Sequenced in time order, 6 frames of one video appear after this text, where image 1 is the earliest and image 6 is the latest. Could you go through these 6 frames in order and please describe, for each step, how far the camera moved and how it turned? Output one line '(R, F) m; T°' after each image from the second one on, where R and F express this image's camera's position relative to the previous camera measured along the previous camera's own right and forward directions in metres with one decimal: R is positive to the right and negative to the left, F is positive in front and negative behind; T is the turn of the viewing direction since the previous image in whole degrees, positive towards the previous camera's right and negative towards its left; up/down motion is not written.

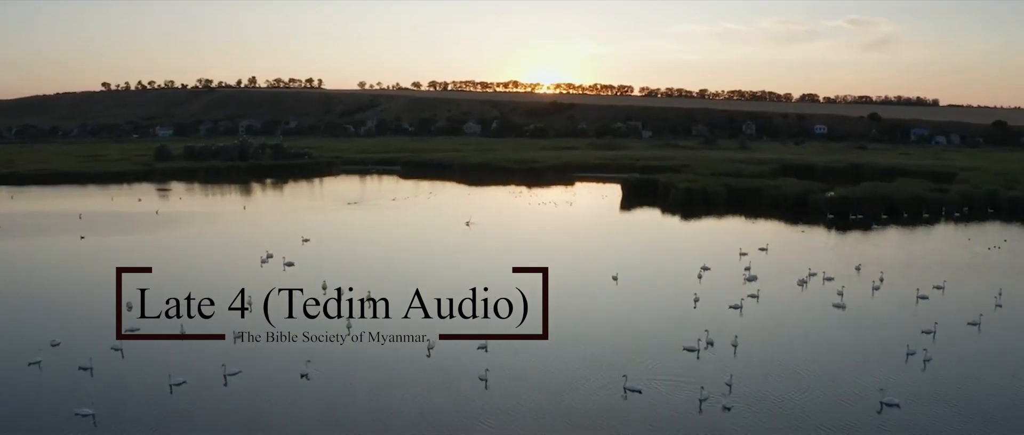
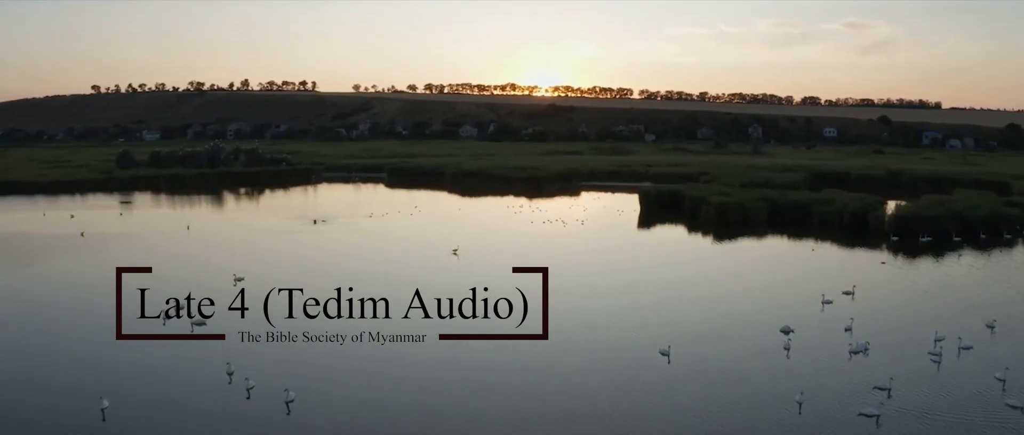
(0.0, +4.9) m; 0°
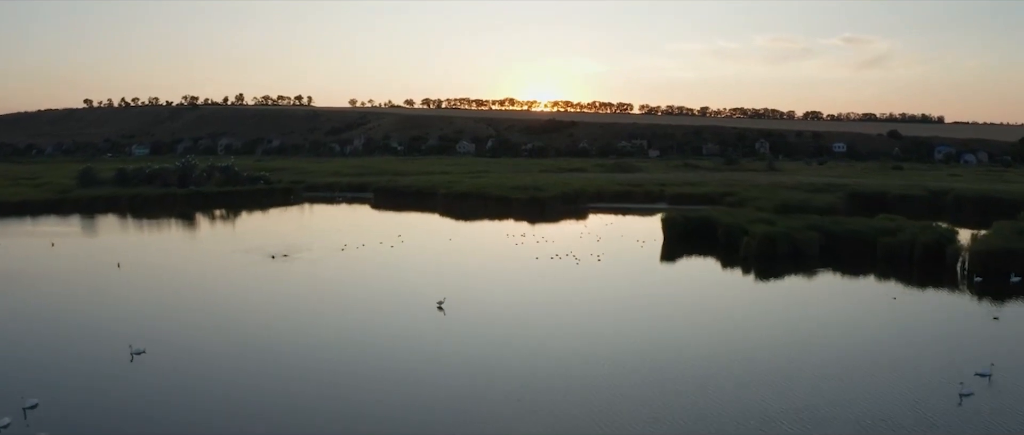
(0.0, +4.2) m; 0°
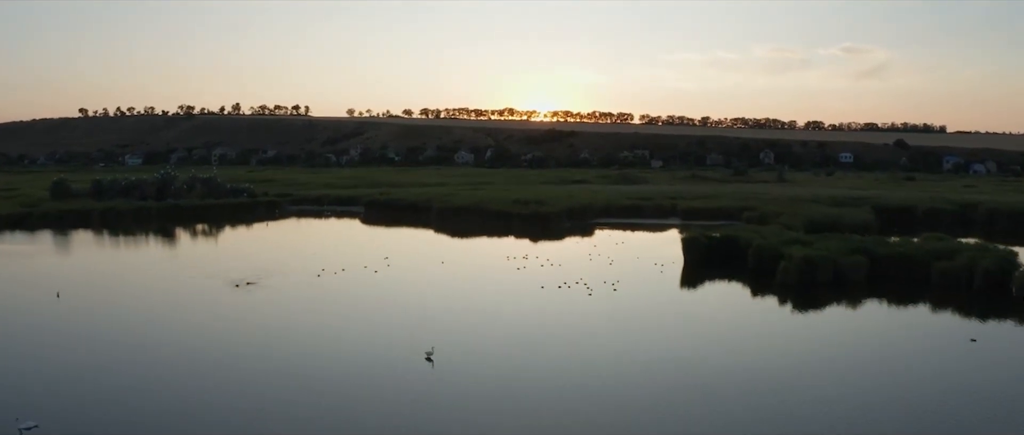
(0.0, +2.7) m; 0°
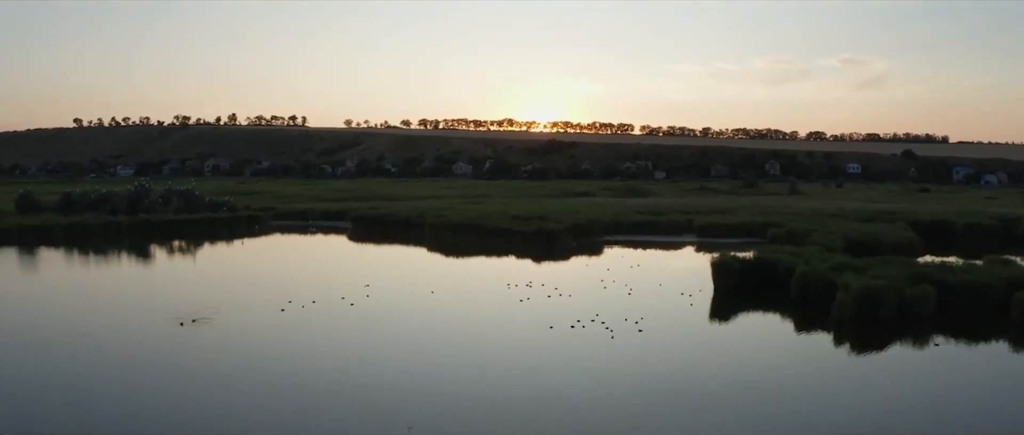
(-0.1, +2.9) m; 0°
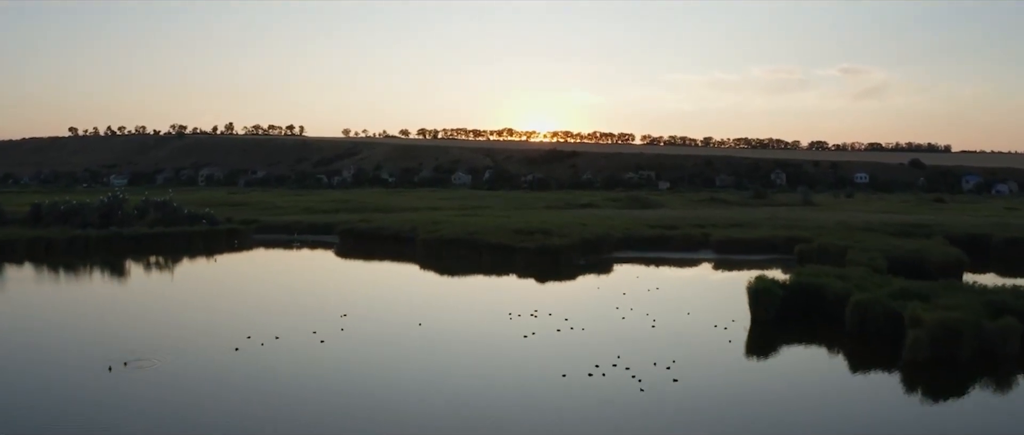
(0.0, +2.6) m; 0°
